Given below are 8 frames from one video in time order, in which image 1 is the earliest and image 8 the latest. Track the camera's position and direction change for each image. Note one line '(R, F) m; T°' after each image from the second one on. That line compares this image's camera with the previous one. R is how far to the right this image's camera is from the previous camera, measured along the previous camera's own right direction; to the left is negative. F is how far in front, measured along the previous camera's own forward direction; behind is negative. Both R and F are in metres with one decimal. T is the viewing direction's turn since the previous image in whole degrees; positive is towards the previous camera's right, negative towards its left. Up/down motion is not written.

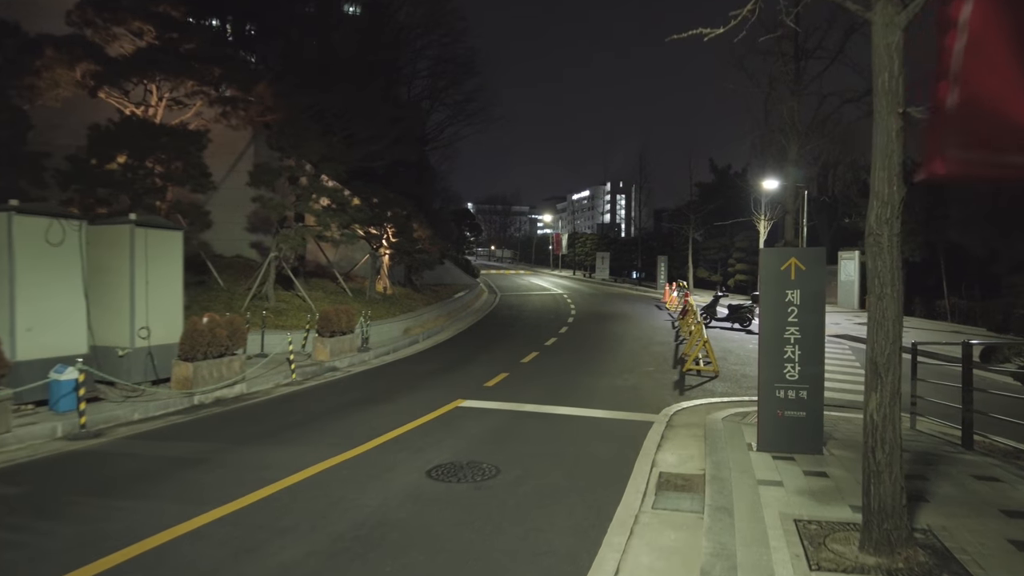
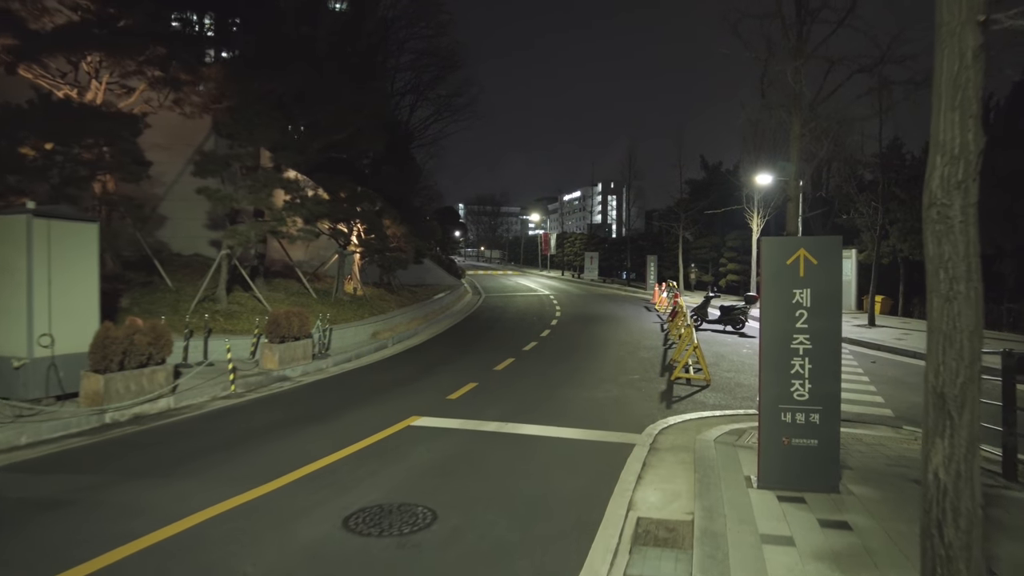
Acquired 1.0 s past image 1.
(+0.4, +1.3) m; +1°
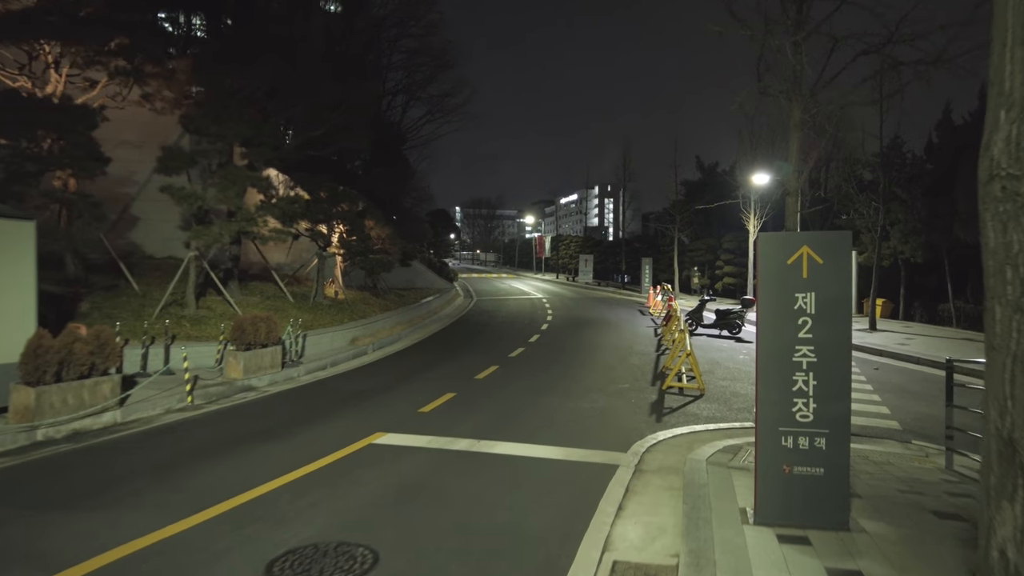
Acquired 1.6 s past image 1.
(+0.3, +0.7) m; 0°
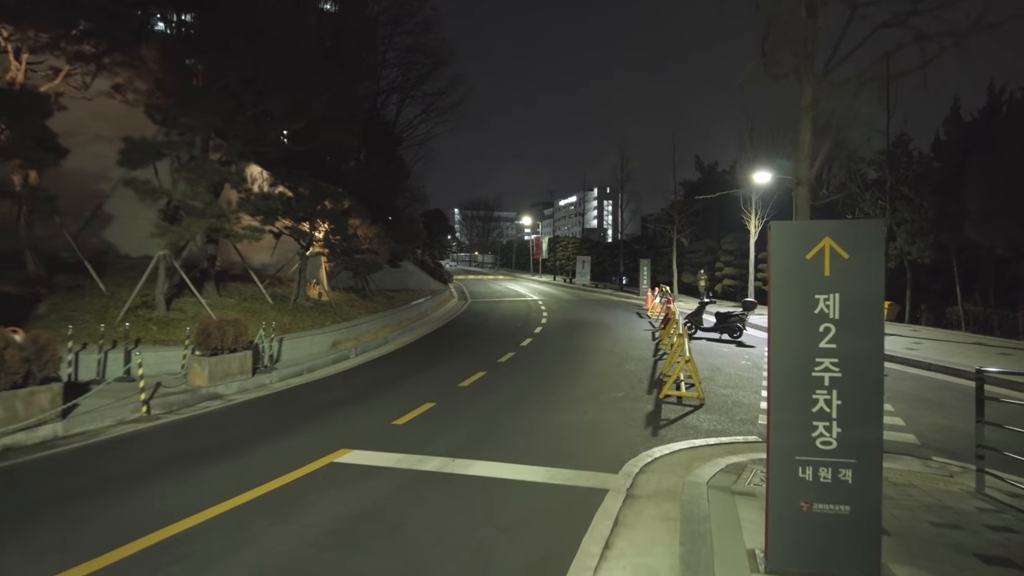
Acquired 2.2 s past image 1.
(+0.2, +0.8) m; 0°
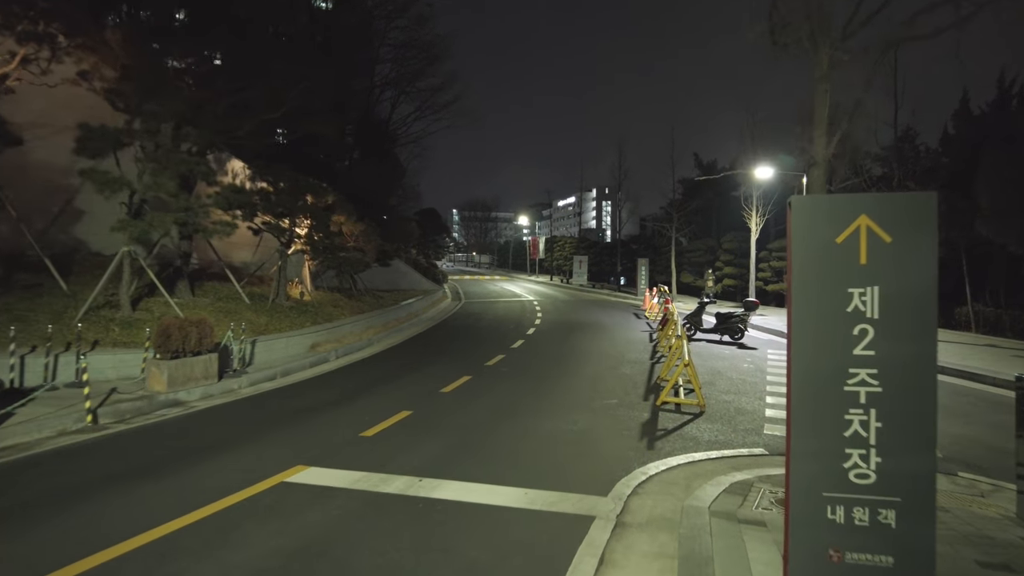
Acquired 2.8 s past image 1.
(+0.2, +0.8) m; 0°
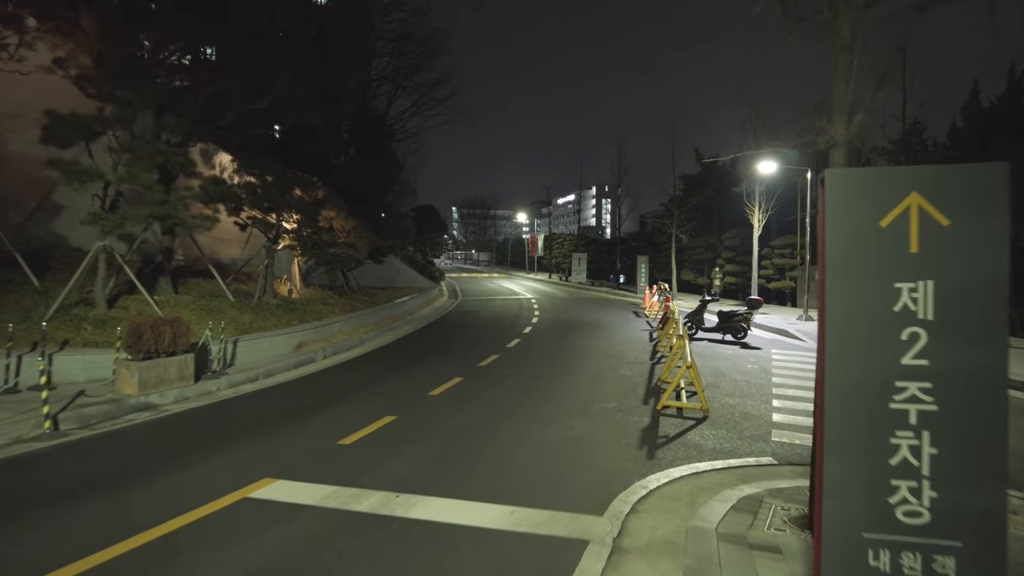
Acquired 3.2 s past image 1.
(+0.1, +0.6) m; 0°
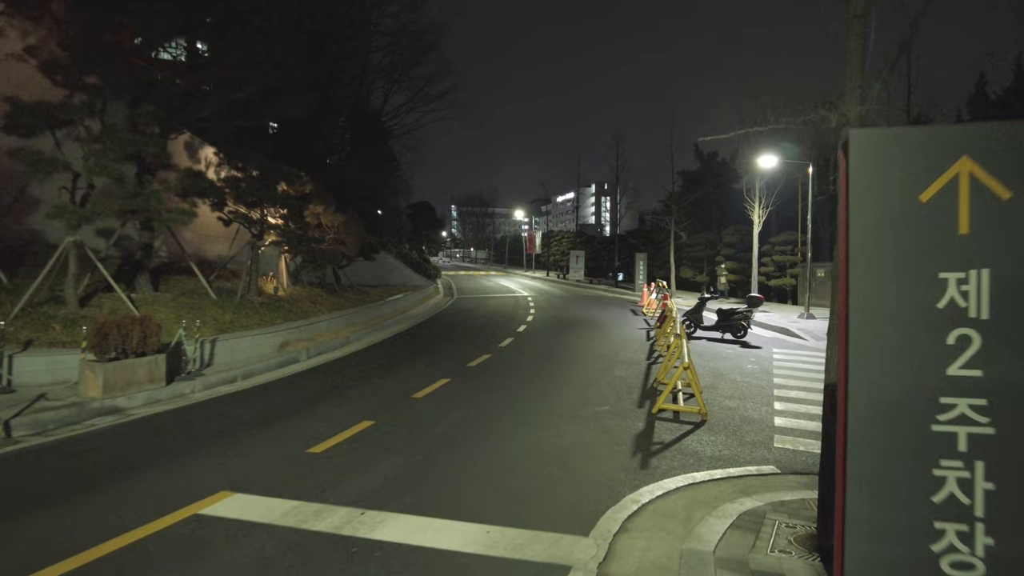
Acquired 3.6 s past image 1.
(+0.2, +0.5) m; 0°
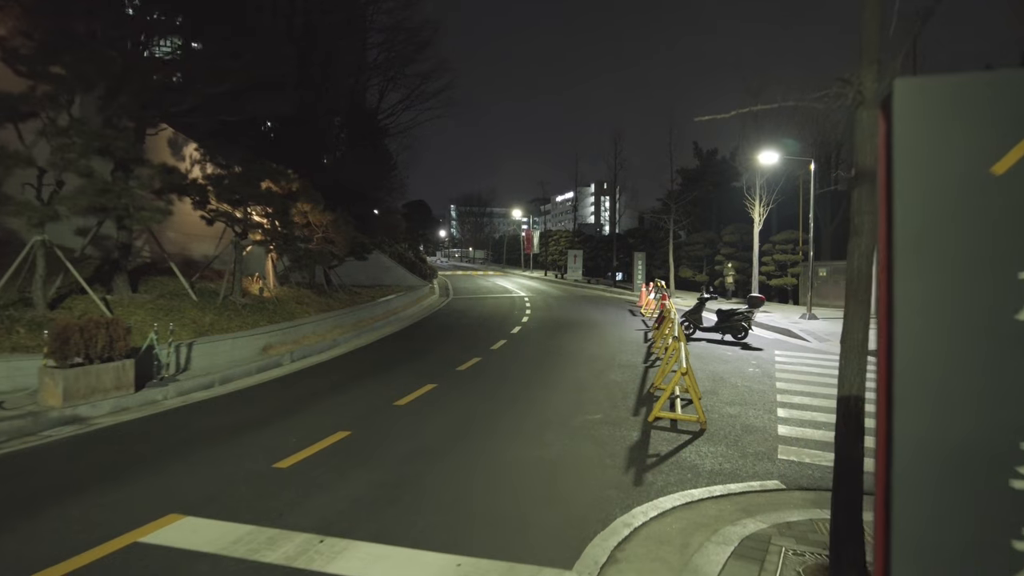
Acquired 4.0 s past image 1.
(+0.2, +0.5) m; 0°
